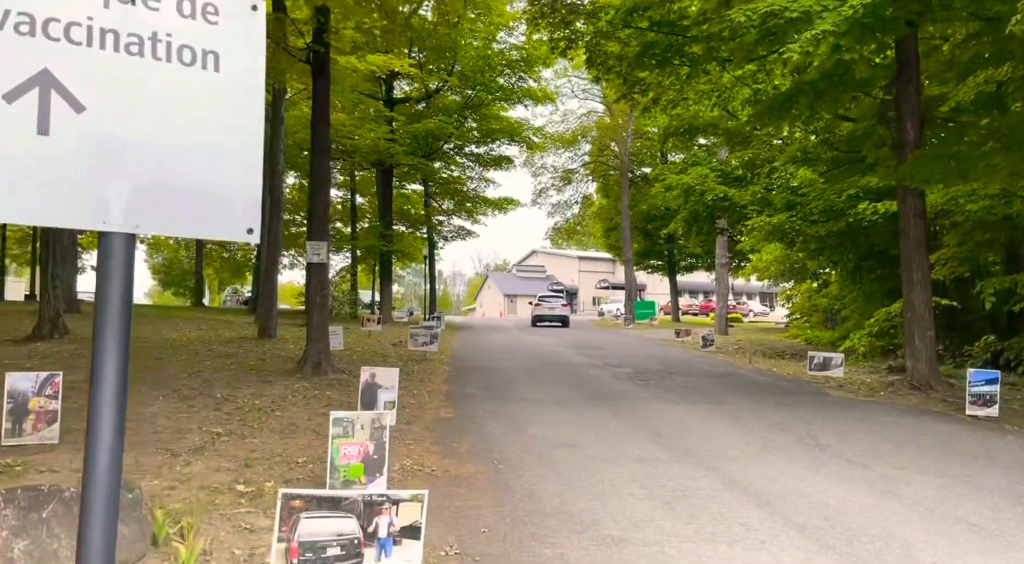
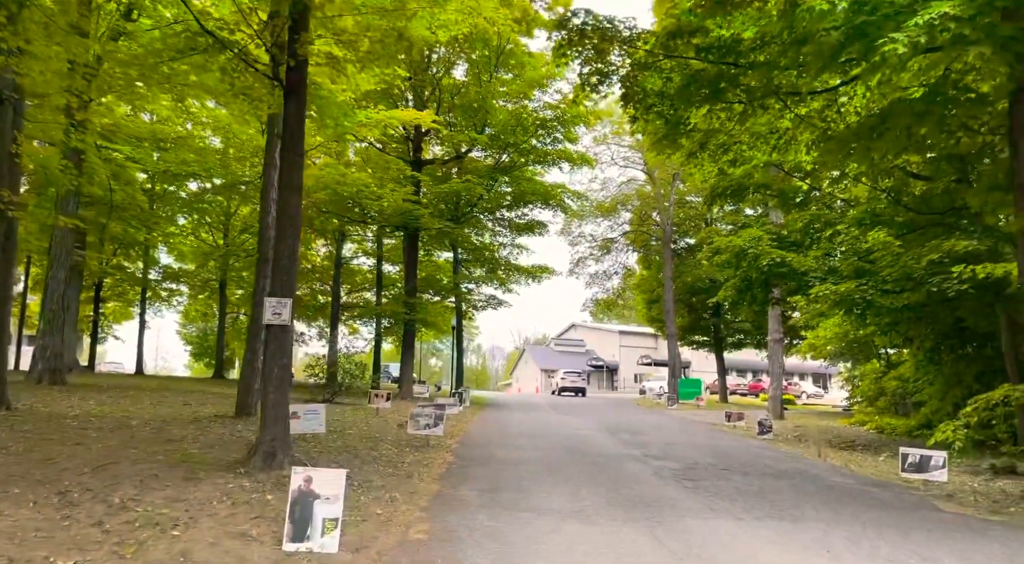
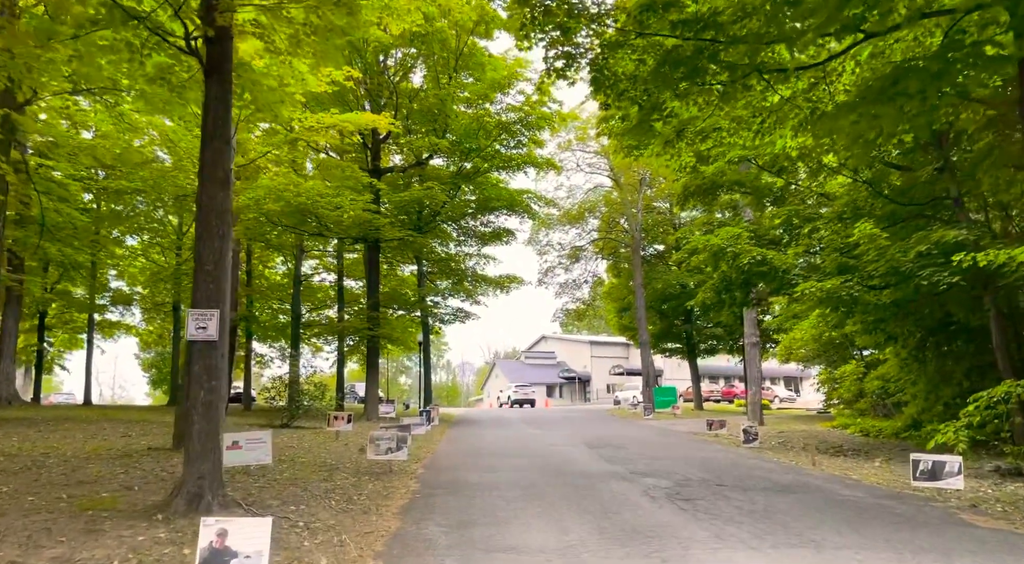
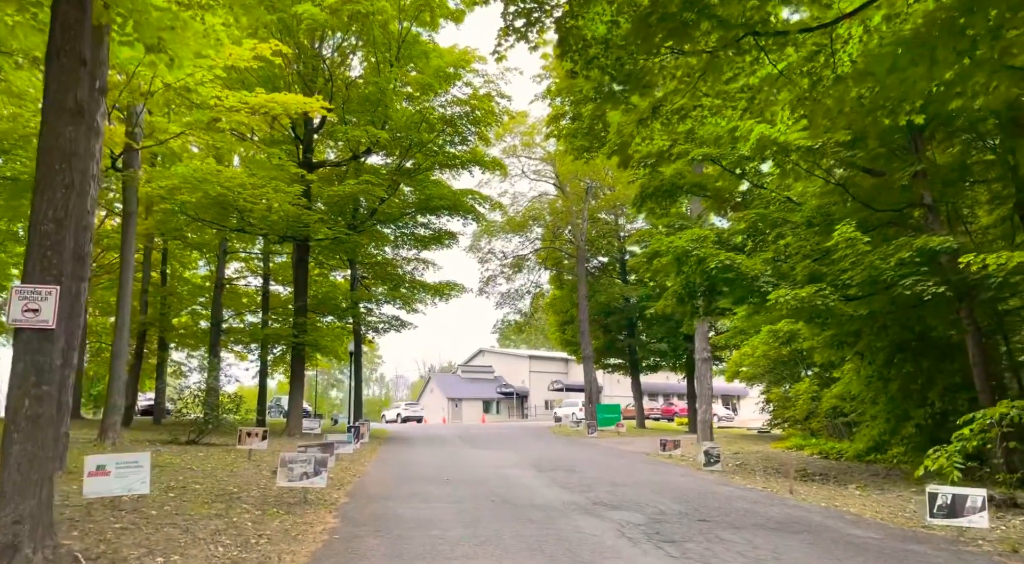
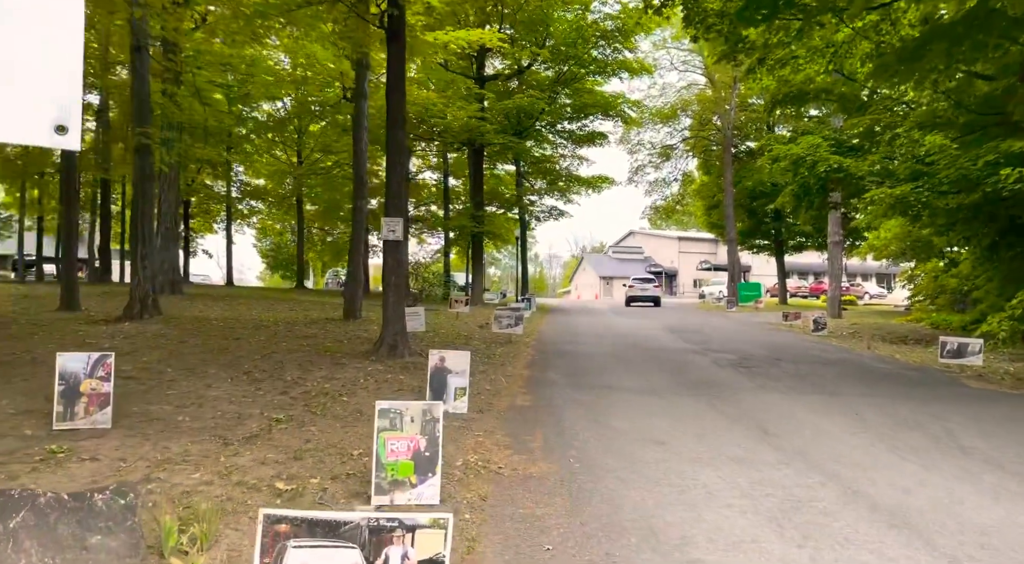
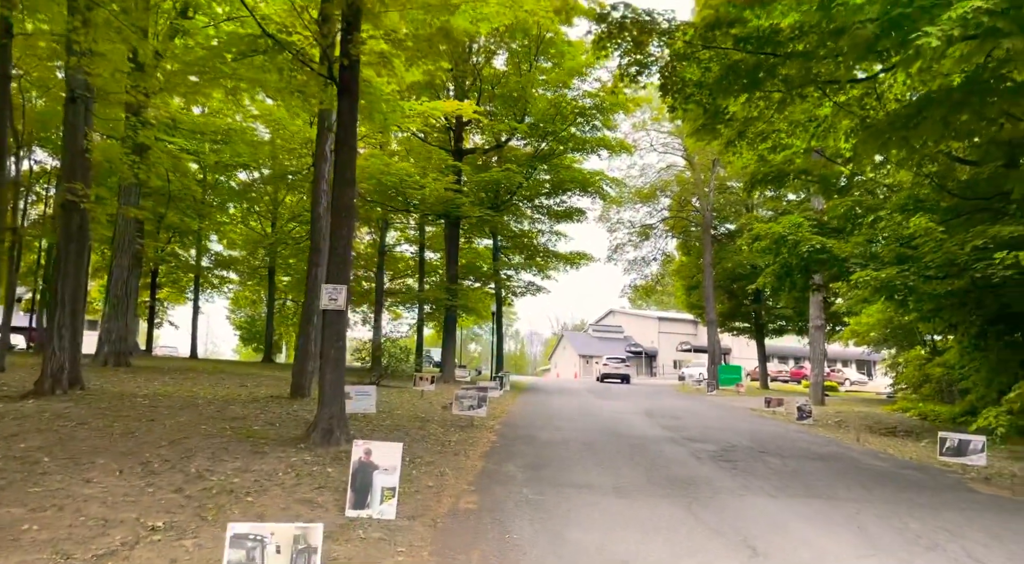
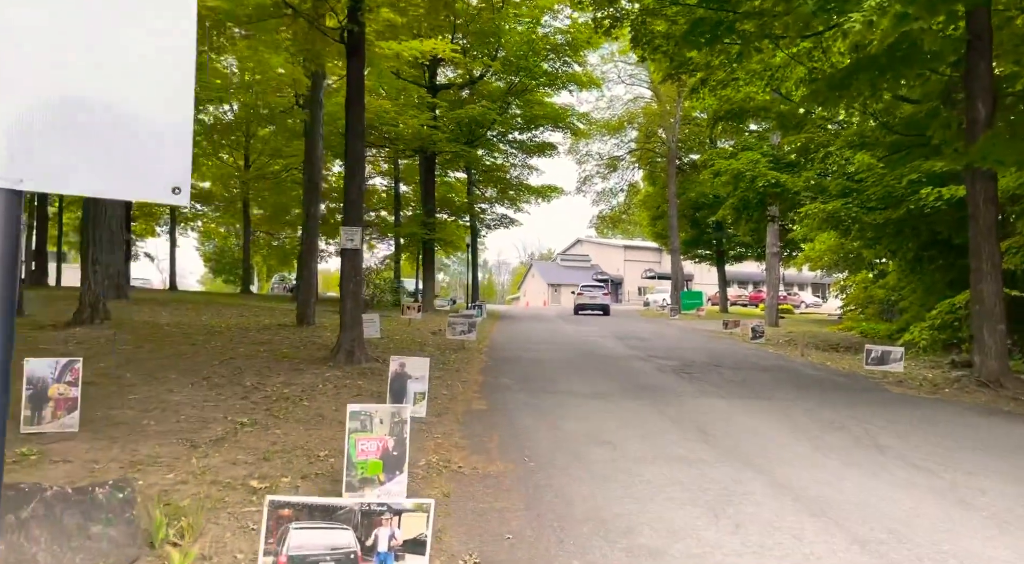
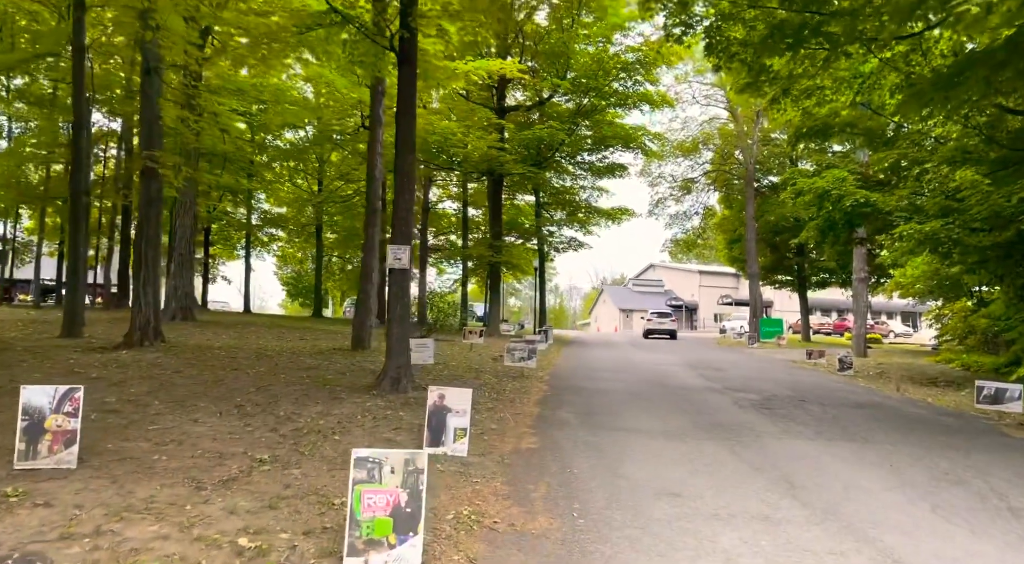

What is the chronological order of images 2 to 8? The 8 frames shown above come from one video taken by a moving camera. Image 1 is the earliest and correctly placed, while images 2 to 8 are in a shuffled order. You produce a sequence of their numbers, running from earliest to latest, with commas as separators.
7, 5, 8, 6, 2, 3, 4
